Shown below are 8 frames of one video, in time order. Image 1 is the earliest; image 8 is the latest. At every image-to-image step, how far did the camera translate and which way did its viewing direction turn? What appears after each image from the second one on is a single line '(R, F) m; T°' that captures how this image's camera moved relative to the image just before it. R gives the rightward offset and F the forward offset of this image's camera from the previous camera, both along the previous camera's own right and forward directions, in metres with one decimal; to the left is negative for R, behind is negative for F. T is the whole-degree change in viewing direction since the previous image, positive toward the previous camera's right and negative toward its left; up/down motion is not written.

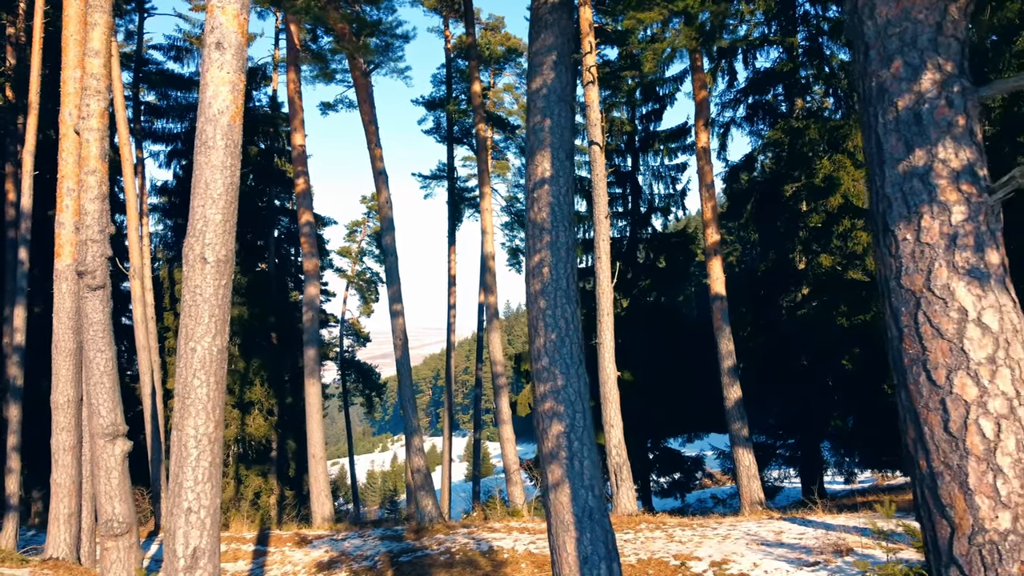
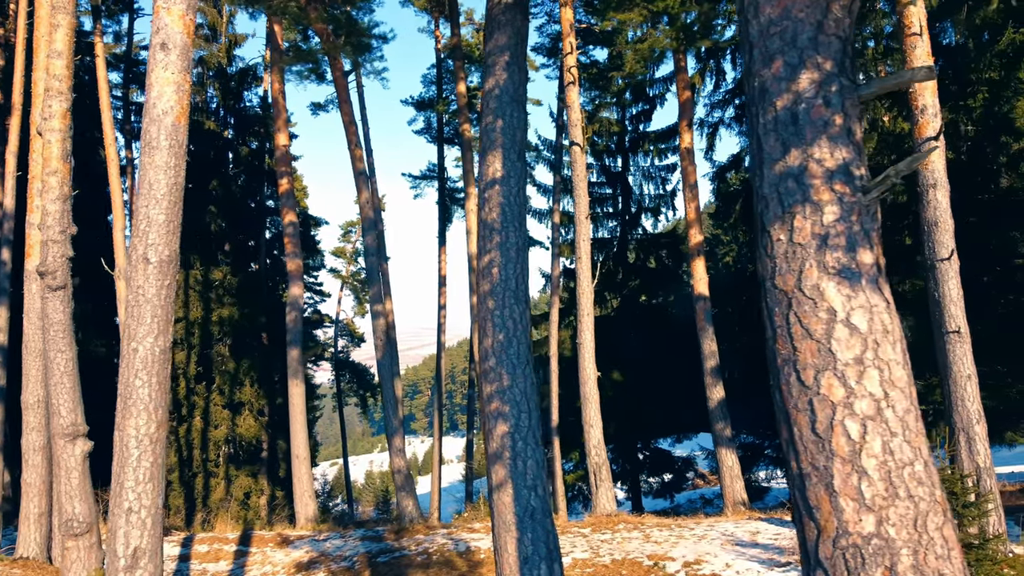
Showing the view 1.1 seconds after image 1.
(+0.4, 0.0) m; 0°
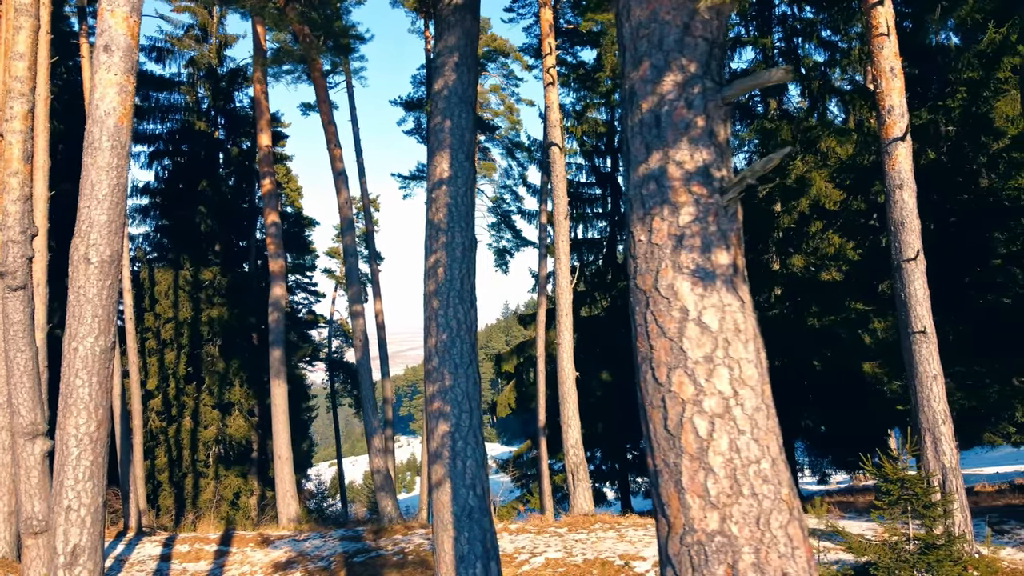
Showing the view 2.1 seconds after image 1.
(+0.5, 0.0) m; 0°
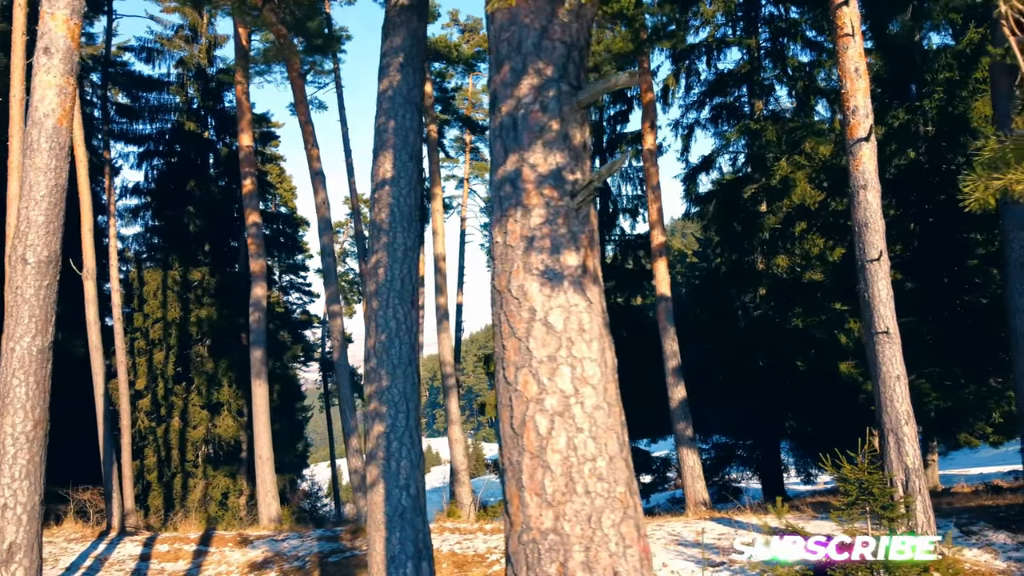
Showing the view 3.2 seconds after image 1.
(+0.5, 0.0) m; 0°
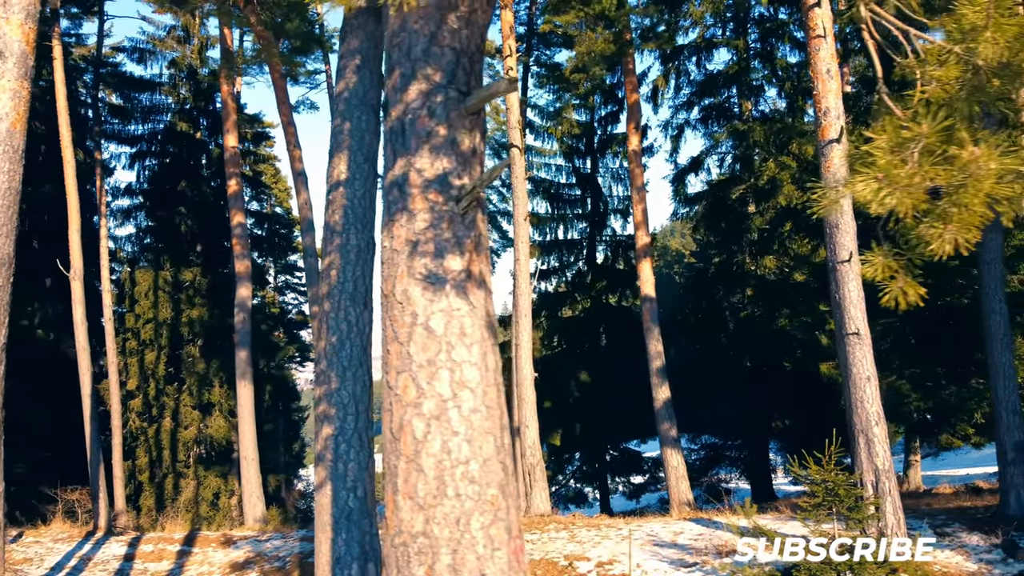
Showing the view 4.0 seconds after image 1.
(+0.4, 0.0) m; 0°
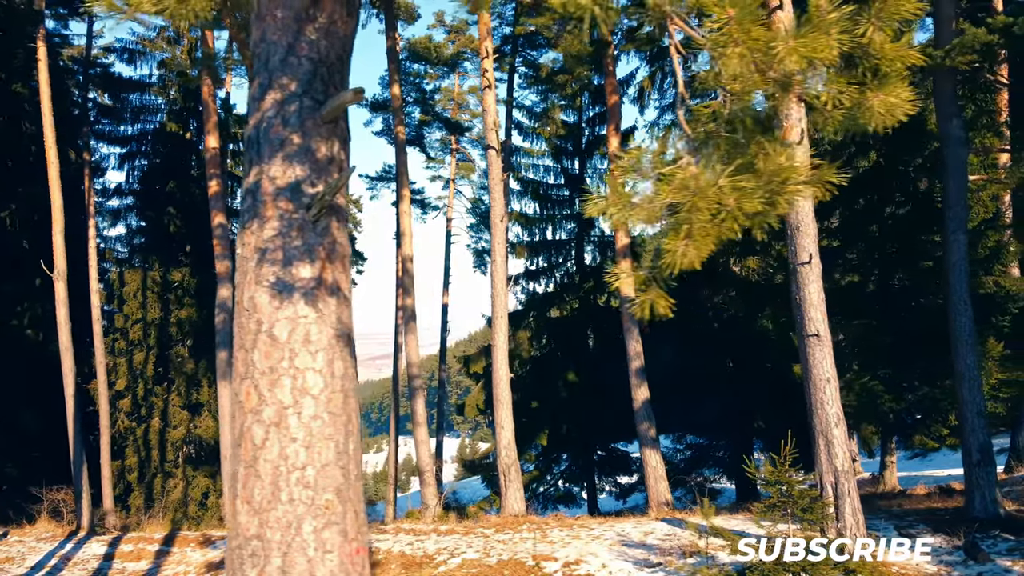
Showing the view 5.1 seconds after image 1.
(+0.5, 0.0) m; 0°
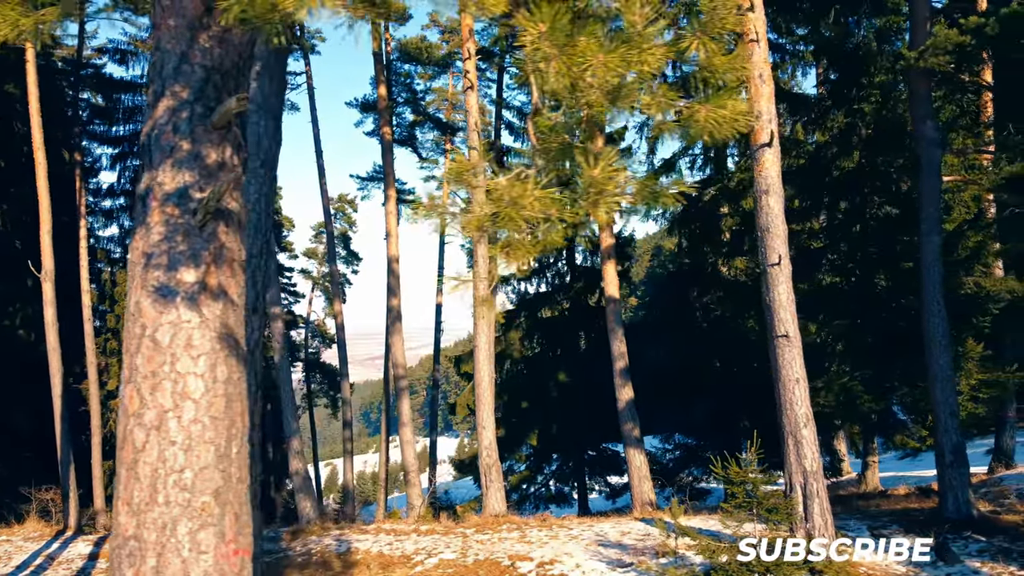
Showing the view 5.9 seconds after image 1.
(+0.4, 0.0) m; 0°
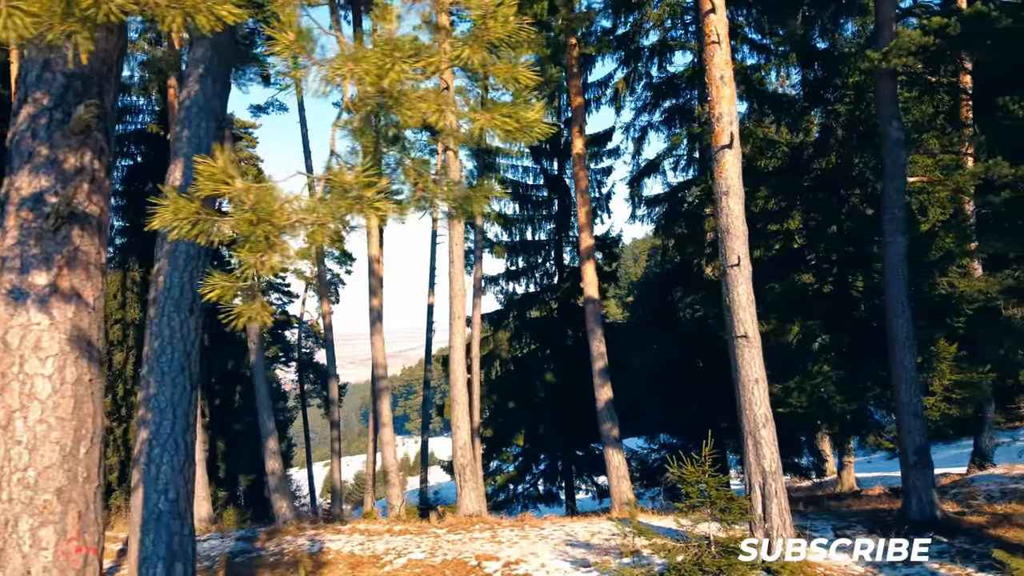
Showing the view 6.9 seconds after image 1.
(+0.6, 0.0) m; 0°
